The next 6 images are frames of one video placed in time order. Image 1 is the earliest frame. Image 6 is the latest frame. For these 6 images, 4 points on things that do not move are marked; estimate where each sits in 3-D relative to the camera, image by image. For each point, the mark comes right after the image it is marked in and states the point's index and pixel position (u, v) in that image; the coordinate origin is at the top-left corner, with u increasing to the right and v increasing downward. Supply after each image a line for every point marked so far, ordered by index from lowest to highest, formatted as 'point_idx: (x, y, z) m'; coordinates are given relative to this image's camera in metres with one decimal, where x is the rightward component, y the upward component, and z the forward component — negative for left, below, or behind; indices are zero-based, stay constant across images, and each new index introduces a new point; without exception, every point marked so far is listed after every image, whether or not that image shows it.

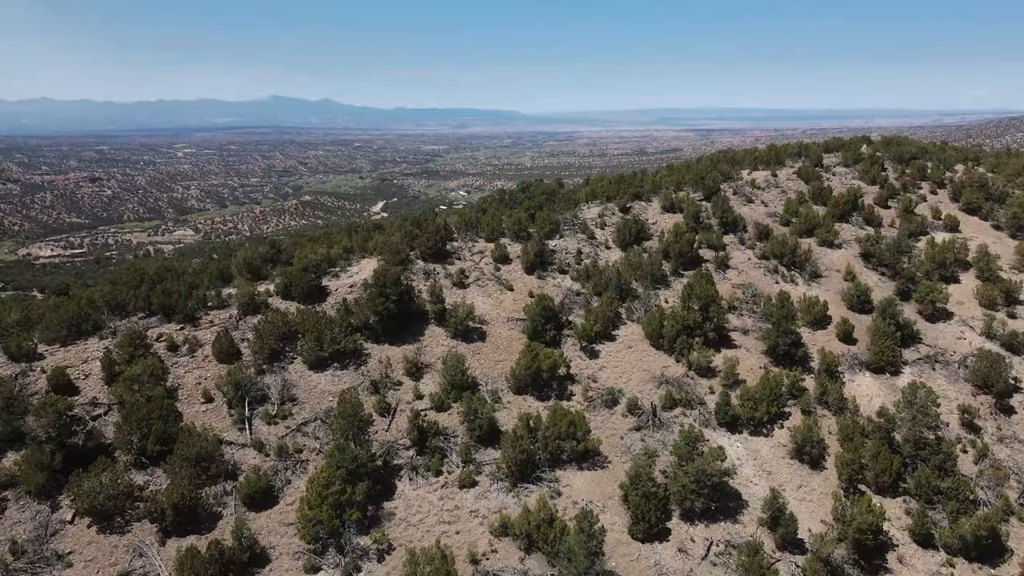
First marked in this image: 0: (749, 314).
0: (+8.6, -1.0, +19.8) m
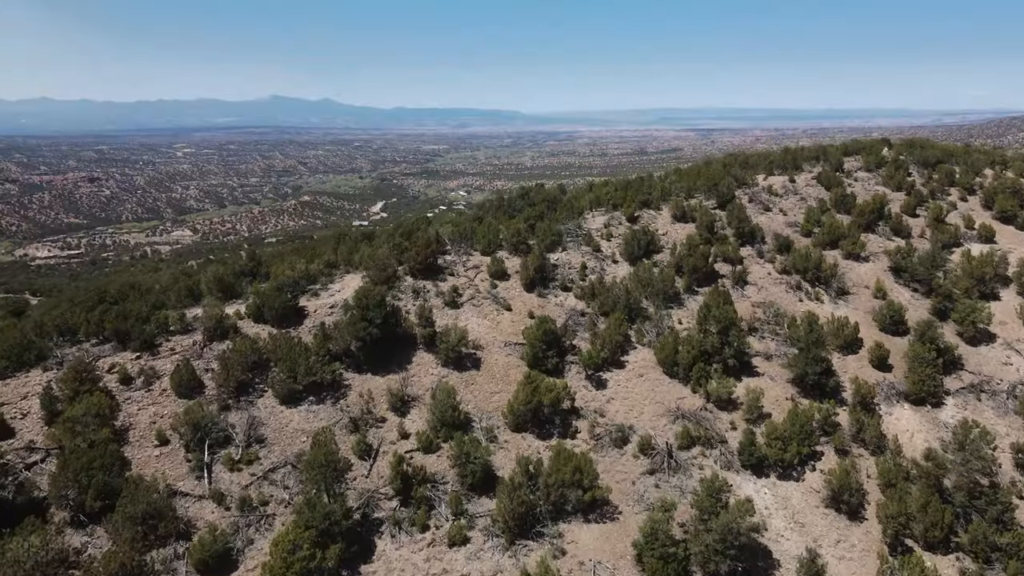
0: (+8.5, -1.6, +17.9) m
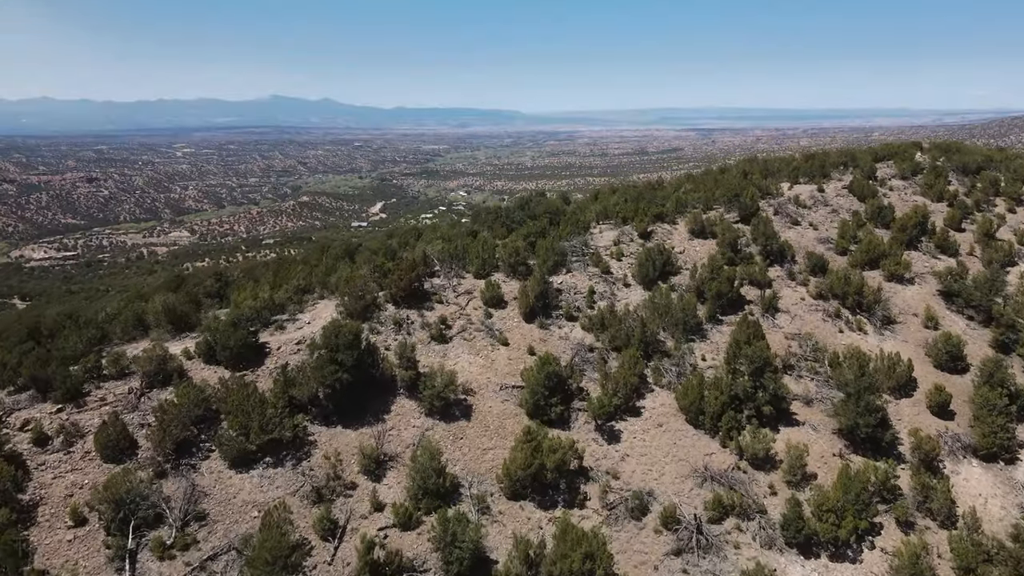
0: (+8.4, -2.5, +15.4) m
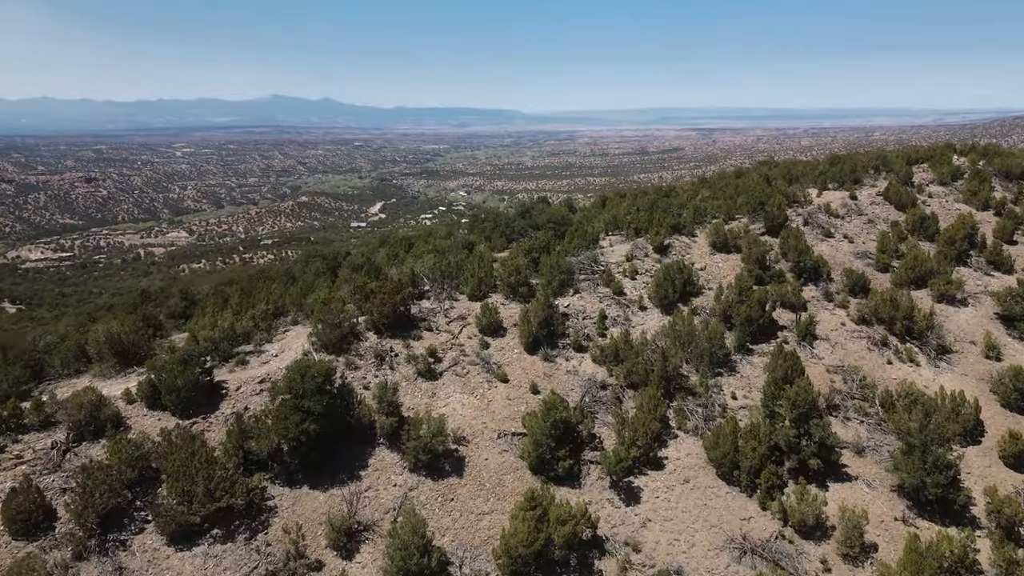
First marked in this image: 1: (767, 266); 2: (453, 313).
0: (+8.4, -3.2, +13.2) m
1: (+8.0, +0.7, +17.2) m
2: (-1.7, -0.7, +15.3) m
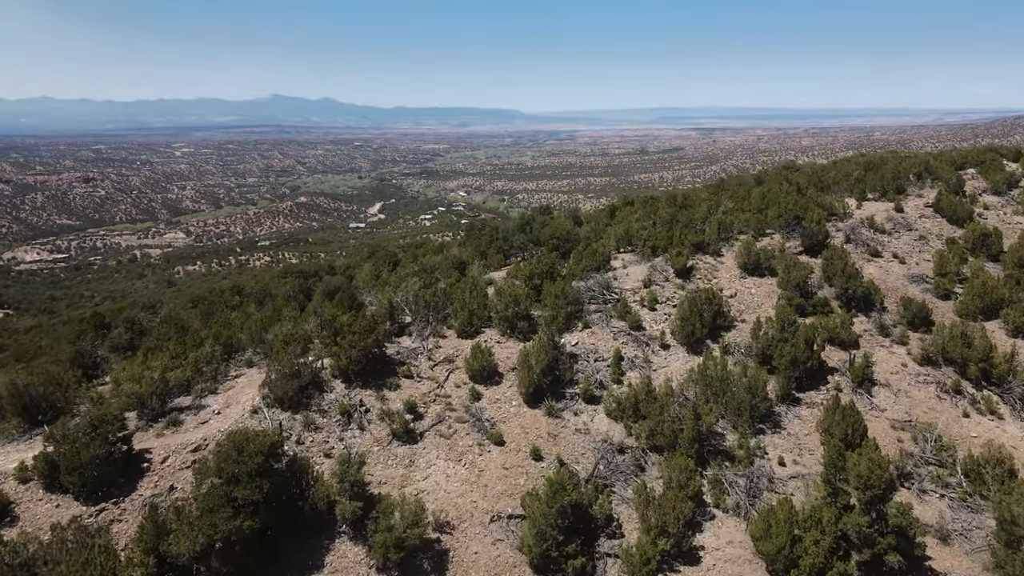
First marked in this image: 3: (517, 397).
0: (+8.3, -4.0, +10.6) m
1: (+8.0, -0.1, +14.6) m
2: (-1.7, -1.5, +12.8) m
3: (+0.1, -2.4, +11.9) m
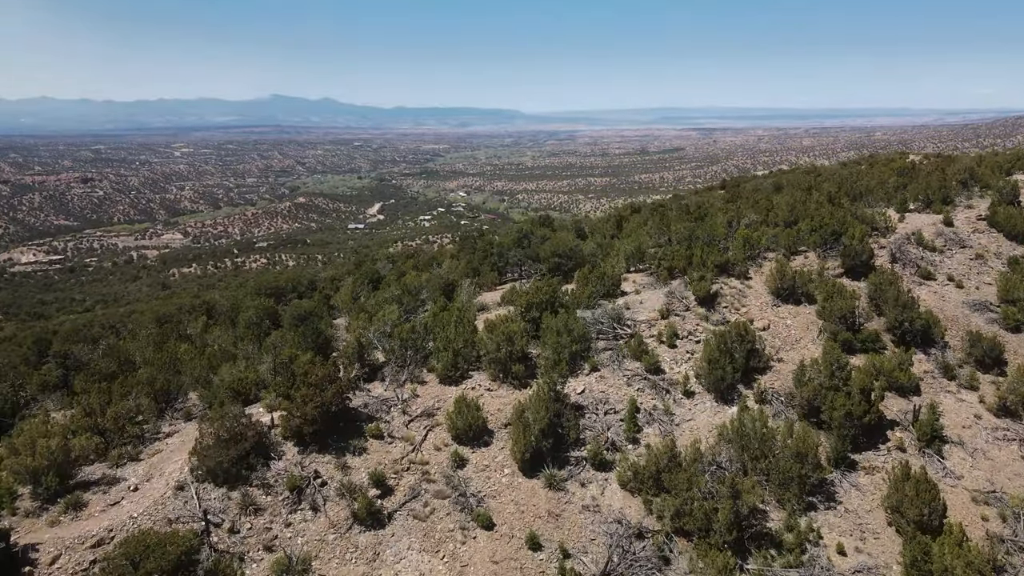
0: (+8.2, -4.7, +8.4) m
1: (+7.8, -0.9, +12.4) m
2: (-1.9, -2.2, +10.5) m
3: (0.0, -3.1, +9.7) m
